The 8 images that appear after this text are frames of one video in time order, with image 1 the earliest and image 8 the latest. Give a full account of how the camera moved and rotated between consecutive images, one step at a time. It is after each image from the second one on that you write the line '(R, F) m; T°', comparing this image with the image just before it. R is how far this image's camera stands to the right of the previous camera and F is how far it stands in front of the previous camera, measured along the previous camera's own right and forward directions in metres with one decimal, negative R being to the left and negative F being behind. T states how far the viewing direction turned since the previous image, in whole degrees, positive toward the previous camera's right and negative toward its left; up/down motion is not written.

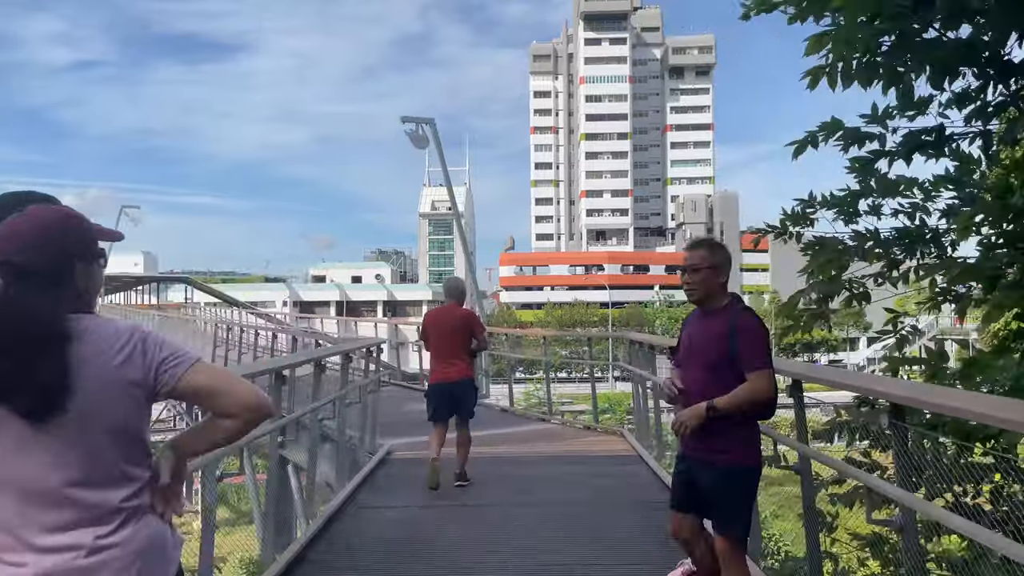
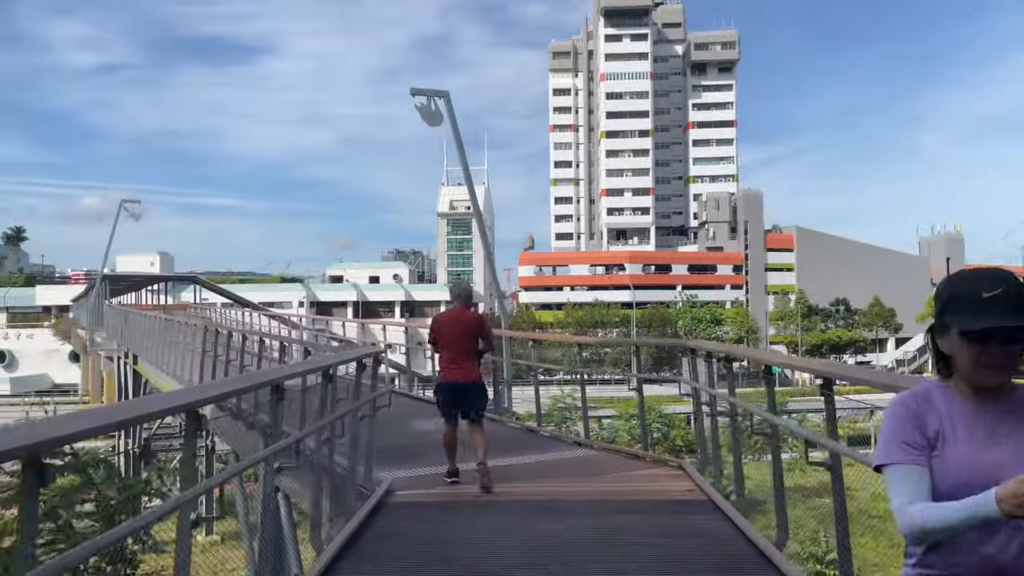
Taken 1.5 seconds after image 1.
(-0.1, +1.2) m; -1°
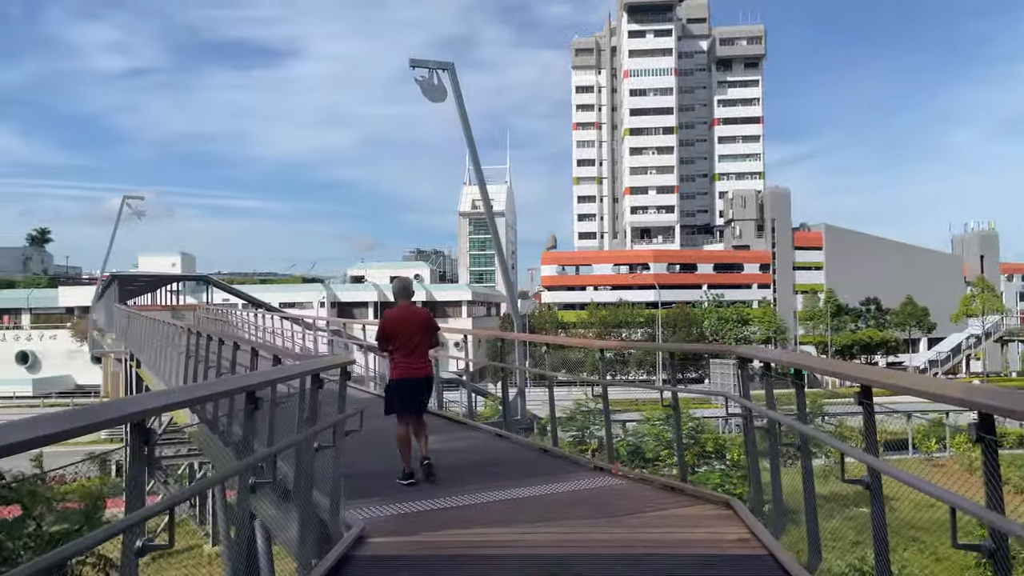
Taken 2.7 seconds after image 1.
(+0.1, +0.9) m; -2°
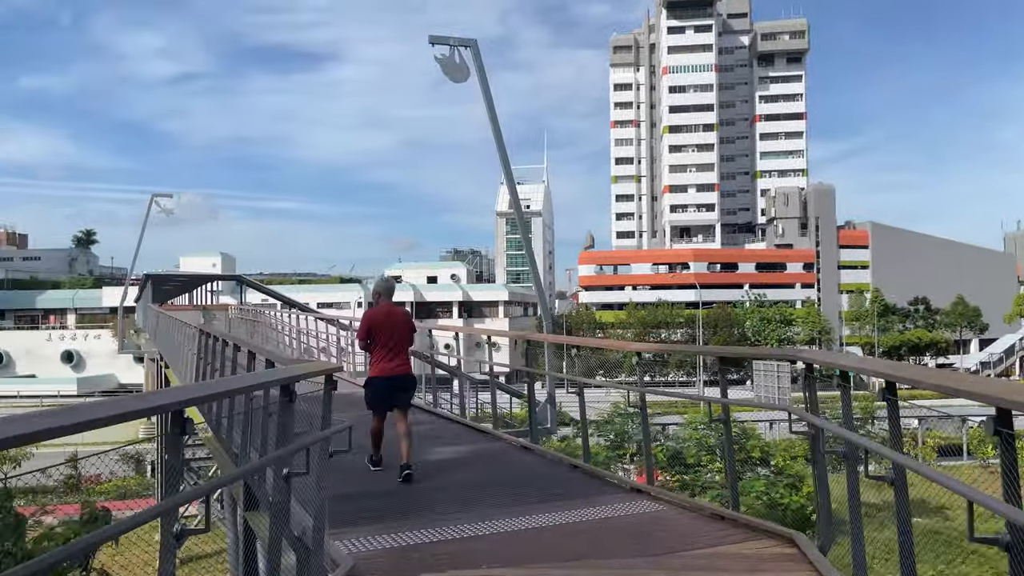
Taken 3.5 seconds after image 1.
(+0.1, +0.6) m; -3°
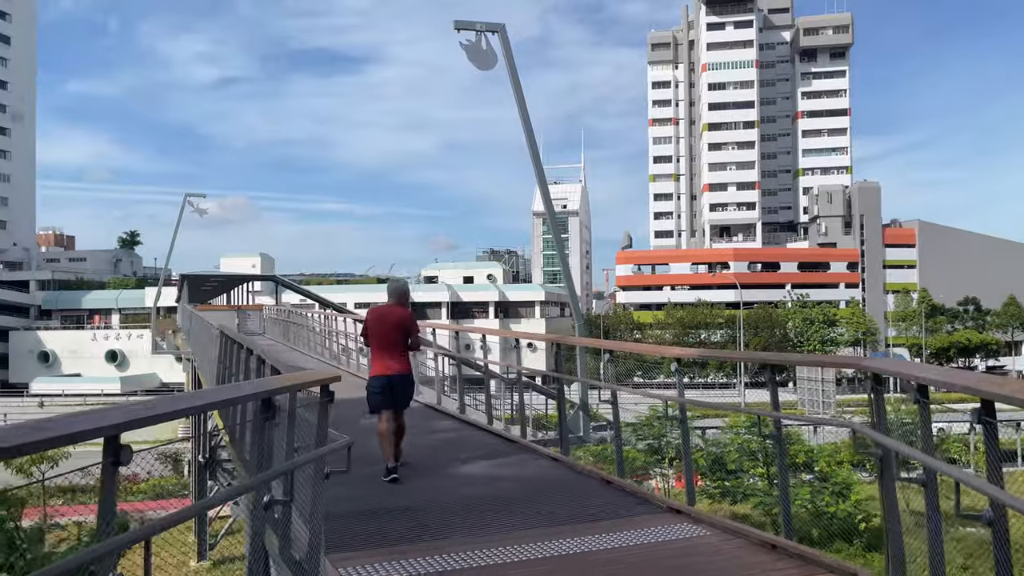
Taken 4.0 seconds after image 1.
(+0.1, +0.4) m; -3°
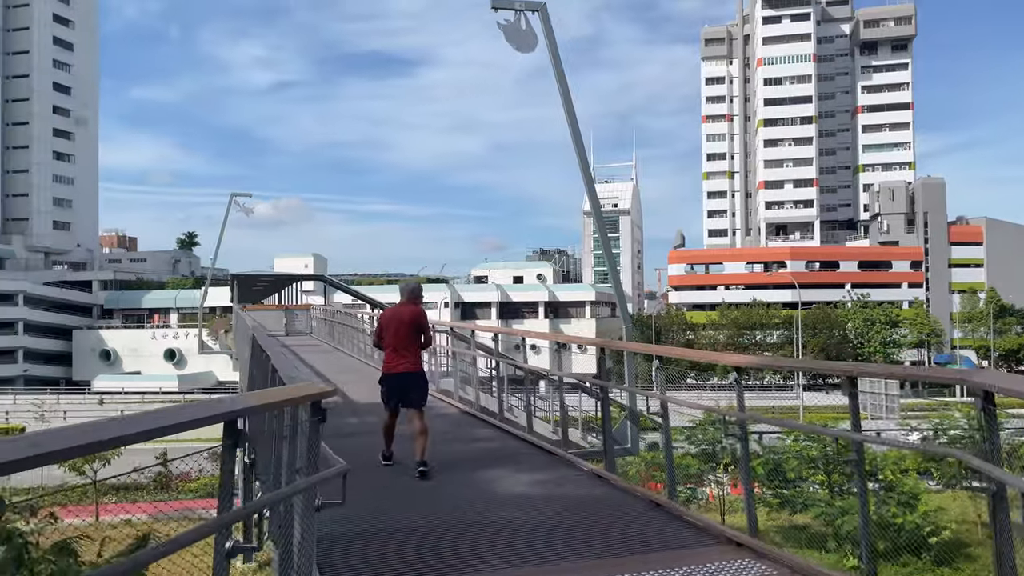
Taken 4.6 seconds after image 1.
(+0.1, +0.5) m; -4°
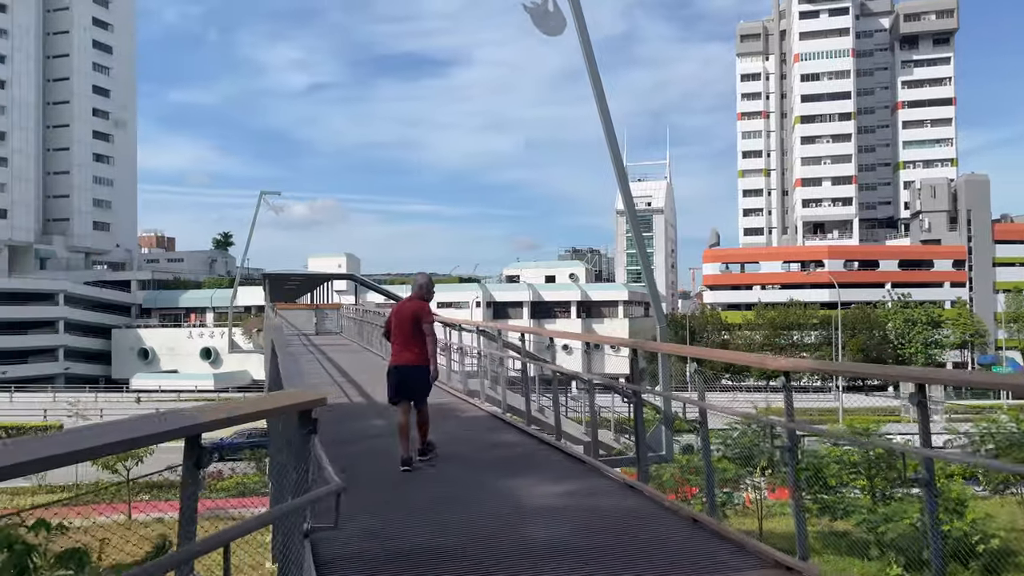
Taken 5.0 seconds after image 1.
(0.0, +0.3) m; -2°
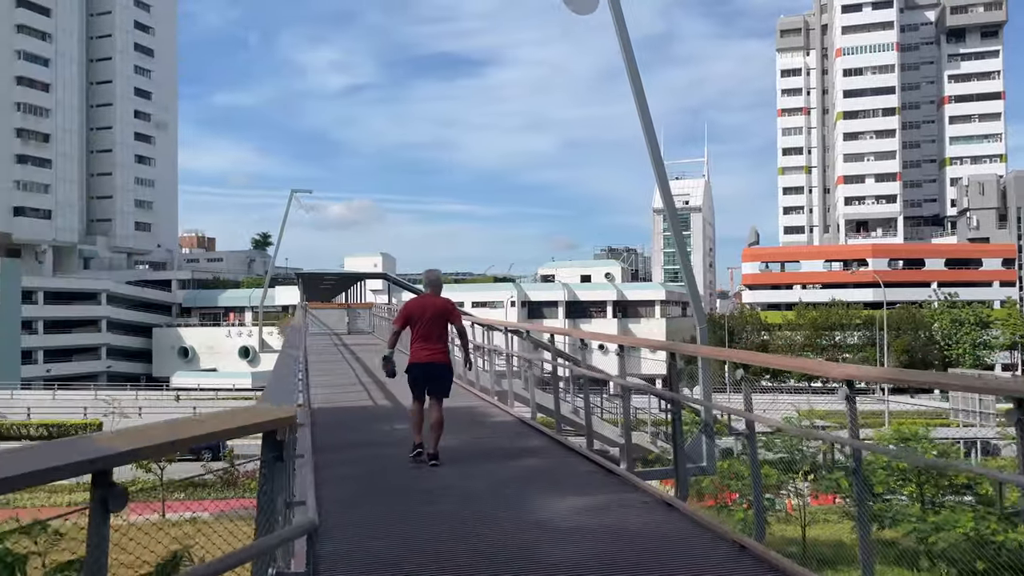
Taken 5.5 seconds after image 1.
(0.0, +0.3) m; -3°
